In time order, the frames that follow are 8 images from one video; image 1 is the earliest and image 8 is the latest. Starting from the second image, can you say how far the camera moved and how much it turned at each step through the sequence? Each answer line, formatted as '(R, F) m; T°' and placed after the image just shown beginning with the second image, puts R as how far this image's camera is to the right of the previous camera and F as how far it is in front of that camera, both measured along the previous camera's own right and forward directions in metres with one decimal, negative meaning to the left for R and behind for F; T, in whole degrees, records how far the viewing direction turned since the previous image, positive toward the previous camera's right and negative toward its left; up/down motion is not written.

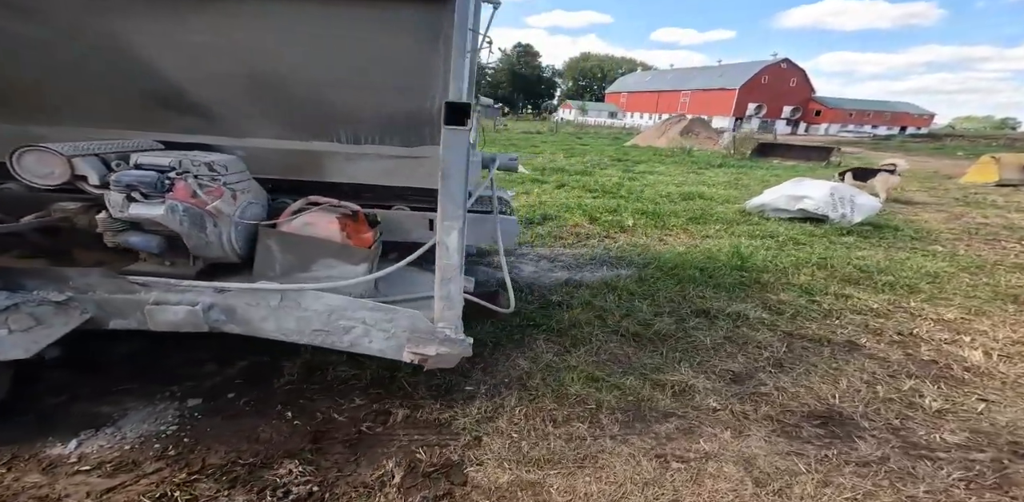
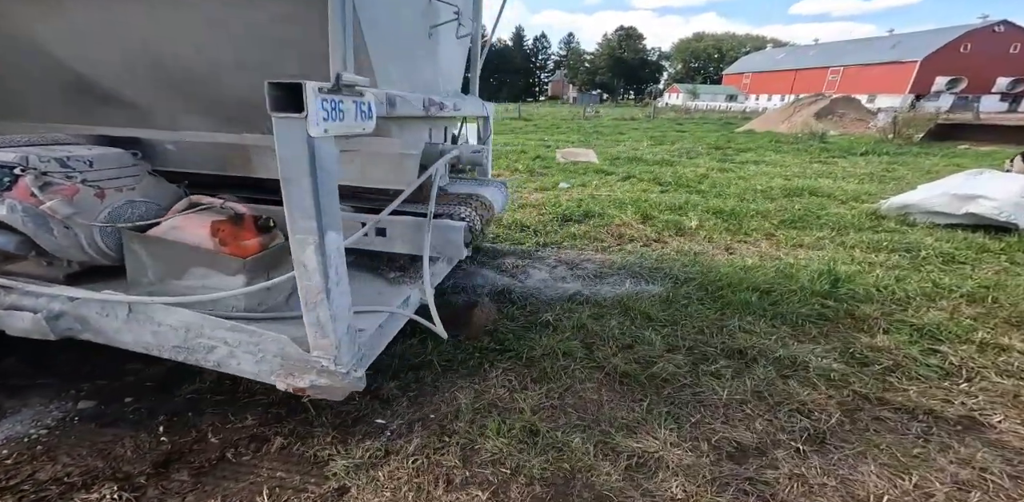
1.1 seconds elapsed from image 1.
(+0.7, +0.5) m; -13°
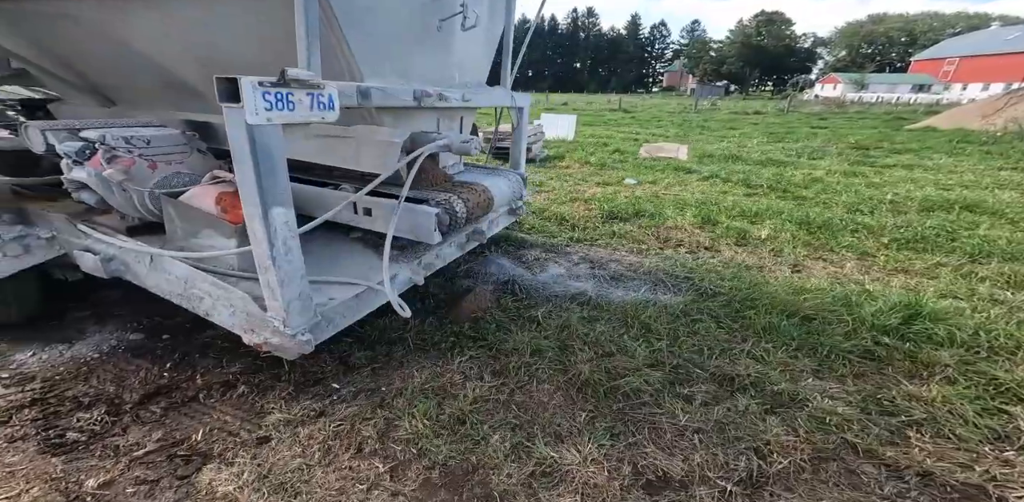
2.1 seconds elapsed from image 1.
(+0.6, +0.1) m; -14°
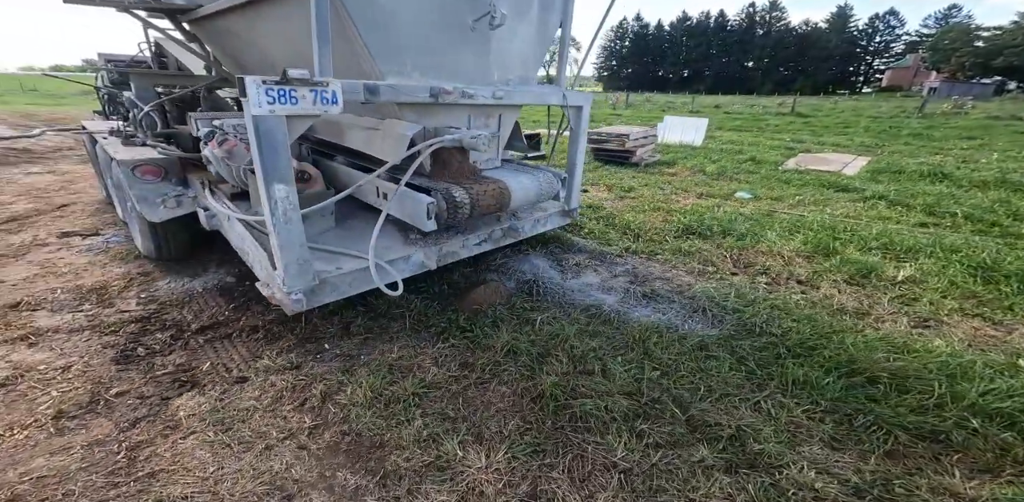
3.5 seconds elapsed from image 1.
(+0.8, +0.1) m; -20°
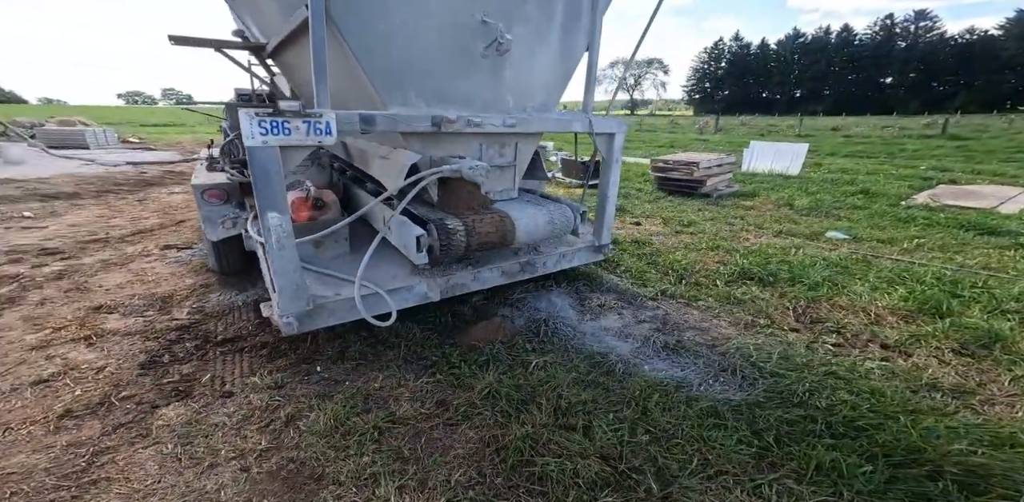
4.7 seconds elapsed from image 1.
(+0.5, +0.2) m; -13°
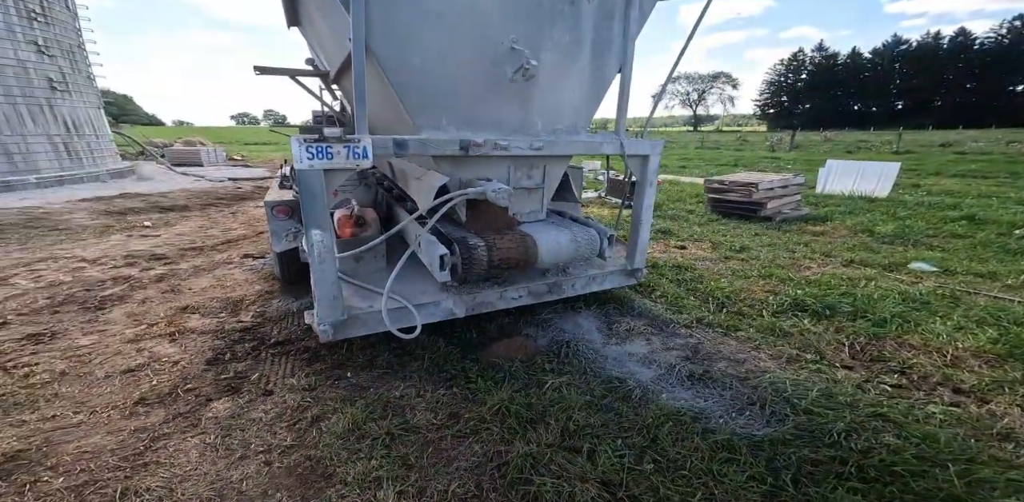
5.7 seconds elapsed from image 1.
(+0.2, 0.0) m; -9°
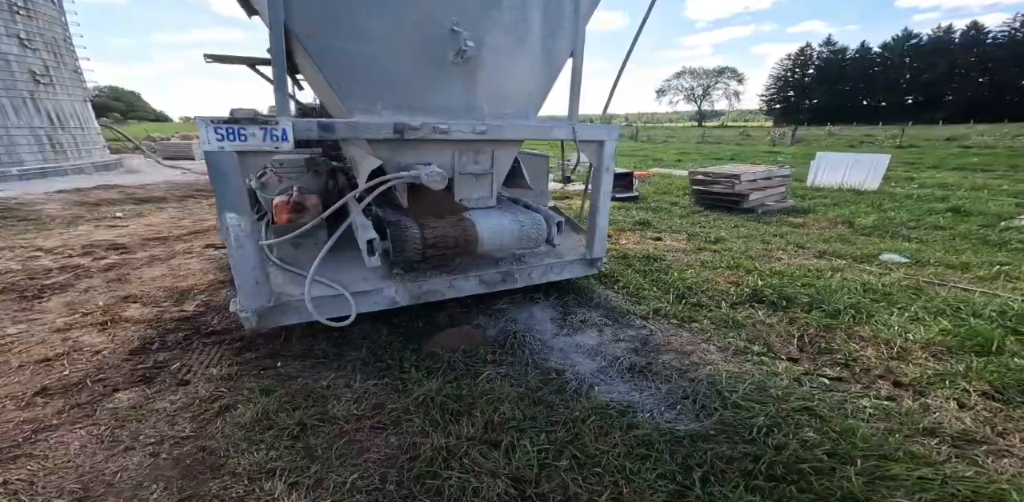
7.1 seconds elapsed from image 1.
(+0.4, +0.1) m; -1°
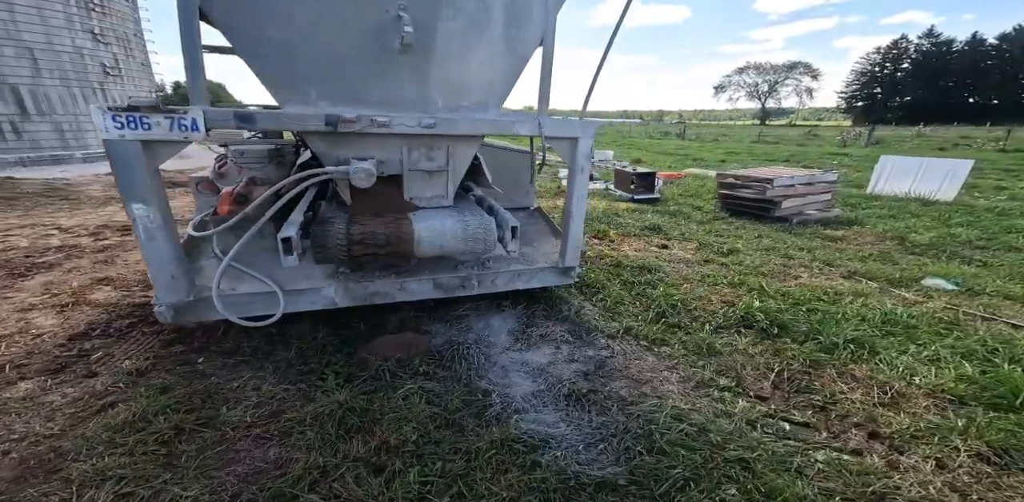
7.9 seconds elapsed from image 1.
(+0.6, +0.3) m; -7°
